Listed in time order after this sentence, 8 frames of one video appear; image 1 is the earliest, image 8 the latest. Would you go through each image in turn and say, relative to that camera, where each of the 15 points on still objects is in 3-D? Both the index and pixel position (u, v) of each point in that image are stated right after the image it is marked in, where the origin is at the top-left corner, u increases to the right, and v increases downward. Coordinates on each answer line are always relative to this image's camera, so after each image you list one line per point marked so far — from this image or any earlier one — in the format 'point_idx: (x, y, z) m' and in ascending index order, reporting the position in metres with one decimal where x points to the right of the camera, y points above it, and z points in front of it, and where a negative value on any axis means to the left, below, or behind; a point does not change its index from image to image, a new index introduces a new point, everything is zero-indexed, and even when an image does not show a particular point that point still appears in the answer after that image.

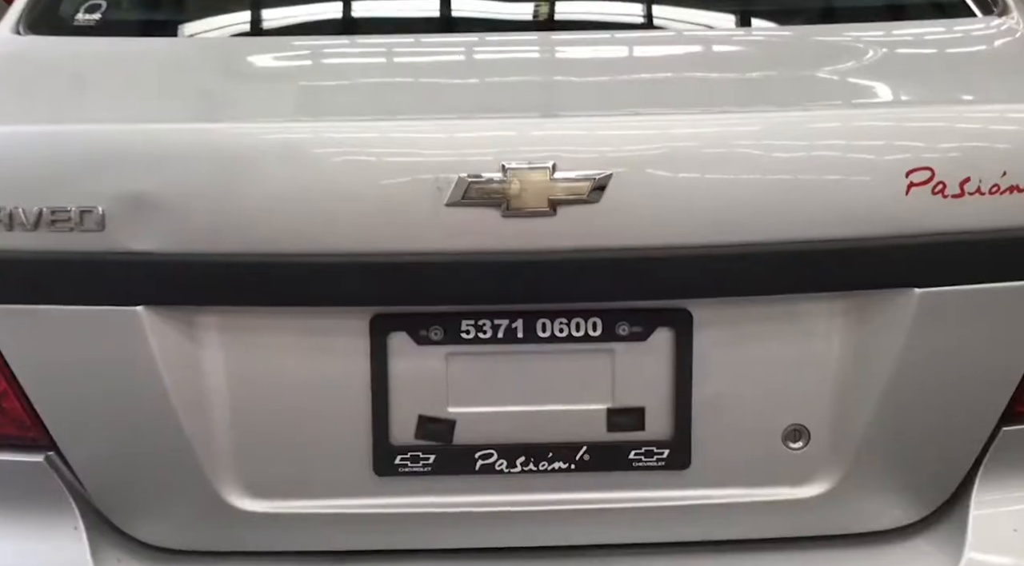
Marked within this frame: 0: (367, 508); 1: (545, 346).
0: (-0.1, -0.2, +0.9) m
1: (0.0, -0.1, +0.9) m
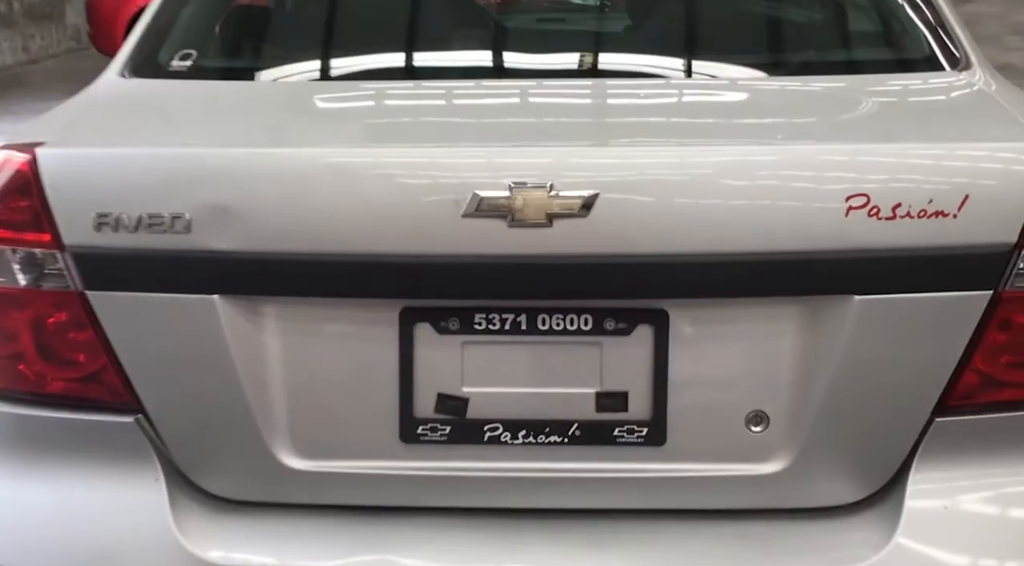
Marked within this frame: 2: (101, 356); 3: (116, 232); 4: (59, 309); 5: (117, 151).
0: (-0.1, -0.2, +1.1) m
1: (0.0, -0.1, +1.1) m
2: (-0.5, -0.1, +1.1) m
3: (-0.4, +0.1, +1.1) m
4: (-0.5, 0.0, +1.1) m
5: (-0.4, +0.1, +1.1) m
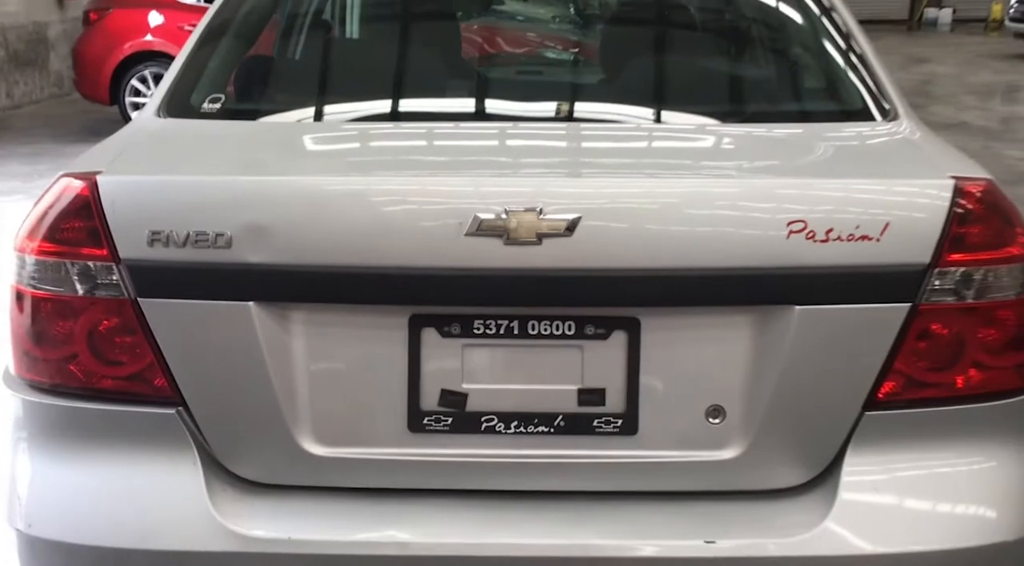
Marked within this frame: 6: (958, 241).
0: (-0.1, -0.2, +1.3) m
1: (0.0, -0.1, +1.3) m
2: (-0.5, -0.1, +1.3) m
3: (-0.4, 0.0, +1.2) m
4: (-0.5, 0.0, +1.3) m
5: (-0.4, +0.1, +1.3) m
6: (+0.6, +0.1, +1.3) m
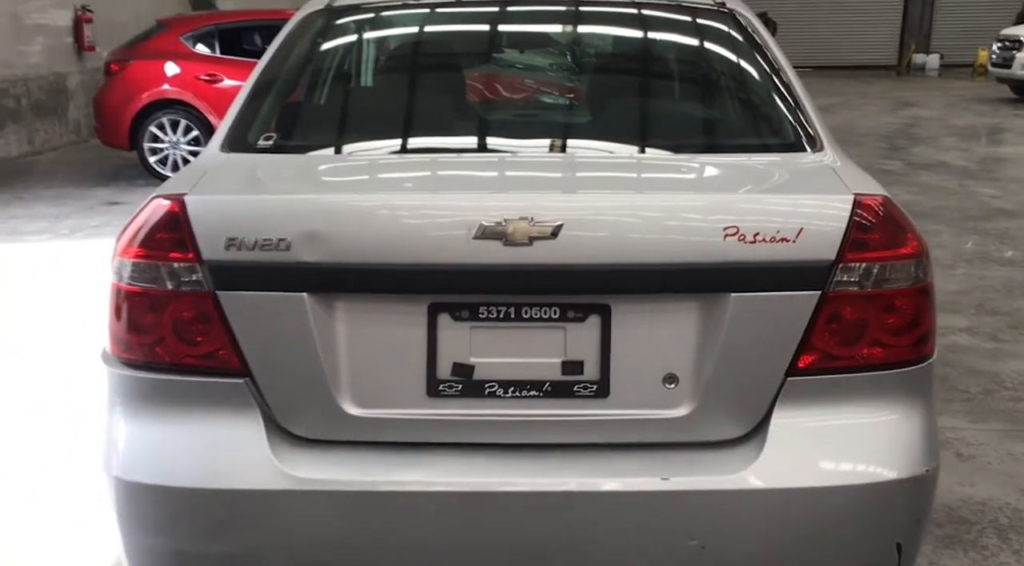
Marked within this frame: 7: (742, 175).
0: (-0.1, -0.2, +1.6) m
1: (0.0, -0.1, +1.6) m
2: (-0.5, -0.1, +1.6) m
3: (-0.4, +0.1, +1.6) m
4: (-0.5, 0.0, +1.6) m
5: (-0.4, +0.1, +1.6) m
6: (+0.6, +0.1, +1.6) m
7: (+0.5, +0.2, +1.8) m
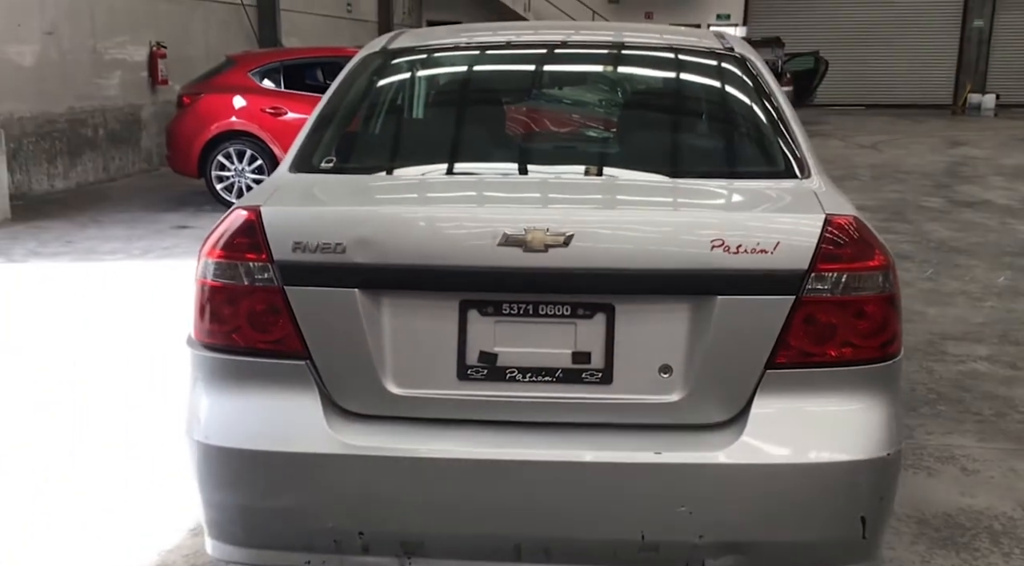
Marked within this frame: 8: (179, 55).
0: (-0.1, -0.2, +1.9) m
1: (+0.1, -0.1, +1.9) m
2: (-0.4, -0.1, +1.9) m
3: (-0.4, +0.1, +1.9) m
4: (-0.5, 0.0, +2.0) m
5: (-0.4, +0.1, +2.0) m
6: (+0.6, +0.1, +1.9) m
7: (+0.5, +0.2, +2.1) m
8: (-3.7, +2.5, +11.1) m
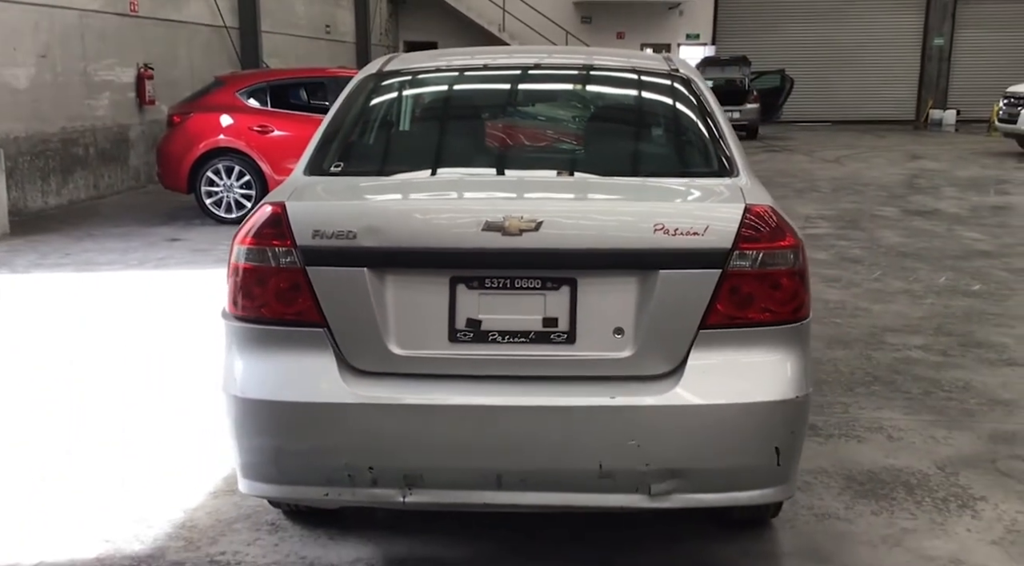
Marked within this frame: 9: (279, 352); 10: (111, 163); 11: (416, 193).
0: (-0.2, -0.2, +2.4) m
1: (0.0, 0.0, +2.3) m
2: (-0.5, 0.0, +2.4) m
3: (-0.4, +0.1, +2.3) m
4: (-0.5, 0.0, +2.4) m
5: (-0.5, +0.2, +2.4) m
6: (+0.6, +0.1, +2.3) m
7: (+0.5, +0.2, +2.5) m
8: (-4.0, +2.4, +11.4) m
9: (-0.6, -0.2, +2.4) m
10: (-4.2, +1.3, +10.6) m
11: (-0.2, +0.2, +2.4) m
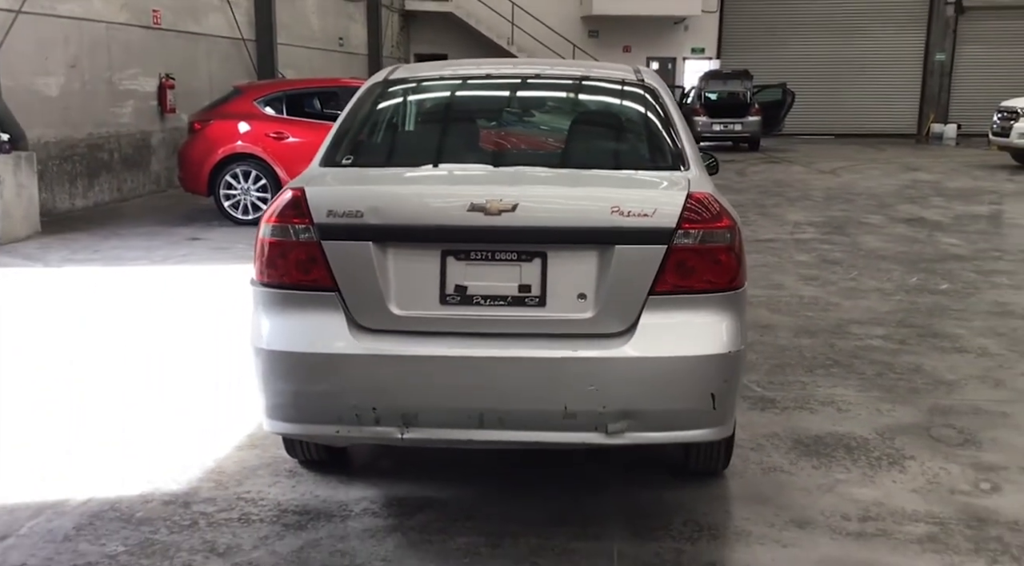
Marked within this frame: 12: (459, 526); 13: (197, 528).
0: (-0.2, -0.1, +2.8) m
1: (0.0, +0.1, +2.8) m
2: (-0.5, 0.0, +2.8) m
3: (-0.5, +0.2, +2.8) m
4: (-0.6, +0.1, +2.8) m
5: (-0.5, +0.3, +2.8) m
6: (+0.5, +0.2, +2.8) m
7: (+0.4, +0.3, +3.0) m
8: (-3.9, +2.4, +12.0) m
9: (-0.6, -0.1, +2.9) m
10: (-4.2, +1.3, +11.1) m
11: (-0.3, +0.3, +2.9) m
12: (-0.2, -0.8, +3.1) m
13: (-1.0, -0.7, +3.0) m
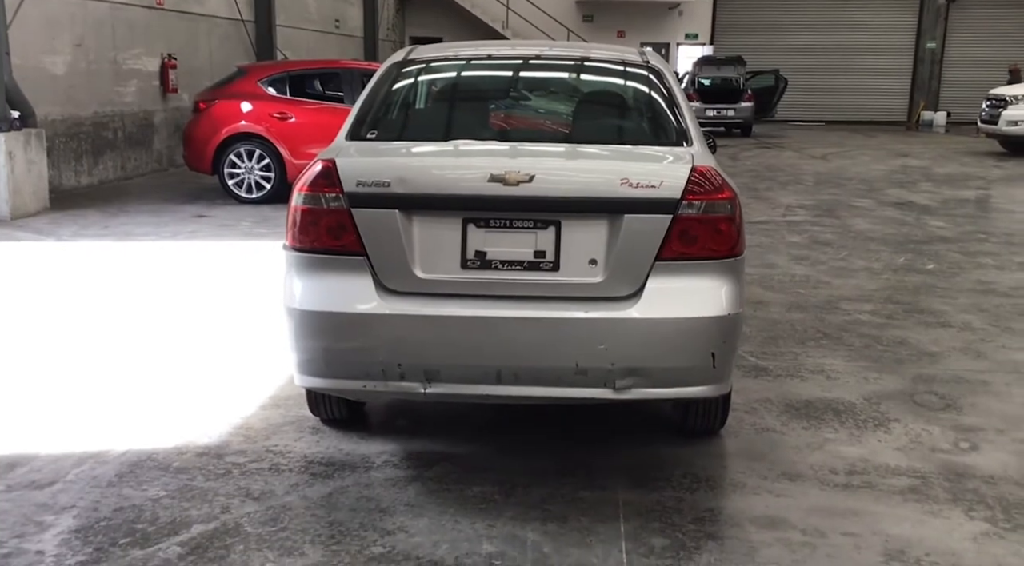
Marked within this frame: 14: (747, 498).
0: (-0.2, 0.0, +3.0) m
1: (0.0, +0.2, +3.0) m
2: (-0.5, +0.1, +3.0) m
3: (-0.4, +0.3, +3.0) m
4: (-0.5, +0.2, +3.1) m
5: (-0.5, +0.4, +3.1) m
6: (+0.6, +0.3, +3.0) m
7: (+0.5, +0.4, +3.2) m
8: (-3.9, +2.6, +12.1) m
9: (-0.6, 0.0, +3.1) m
10: (-4.2, +1.5, +11.2) m
11: (-0.2, +0.4, +3.1) m
12: (-0.1, -0.6, +3.3) m
13: (-0.9, -0.6, +3.2) m
14: (+0.8, -0.7, +3.2) m
